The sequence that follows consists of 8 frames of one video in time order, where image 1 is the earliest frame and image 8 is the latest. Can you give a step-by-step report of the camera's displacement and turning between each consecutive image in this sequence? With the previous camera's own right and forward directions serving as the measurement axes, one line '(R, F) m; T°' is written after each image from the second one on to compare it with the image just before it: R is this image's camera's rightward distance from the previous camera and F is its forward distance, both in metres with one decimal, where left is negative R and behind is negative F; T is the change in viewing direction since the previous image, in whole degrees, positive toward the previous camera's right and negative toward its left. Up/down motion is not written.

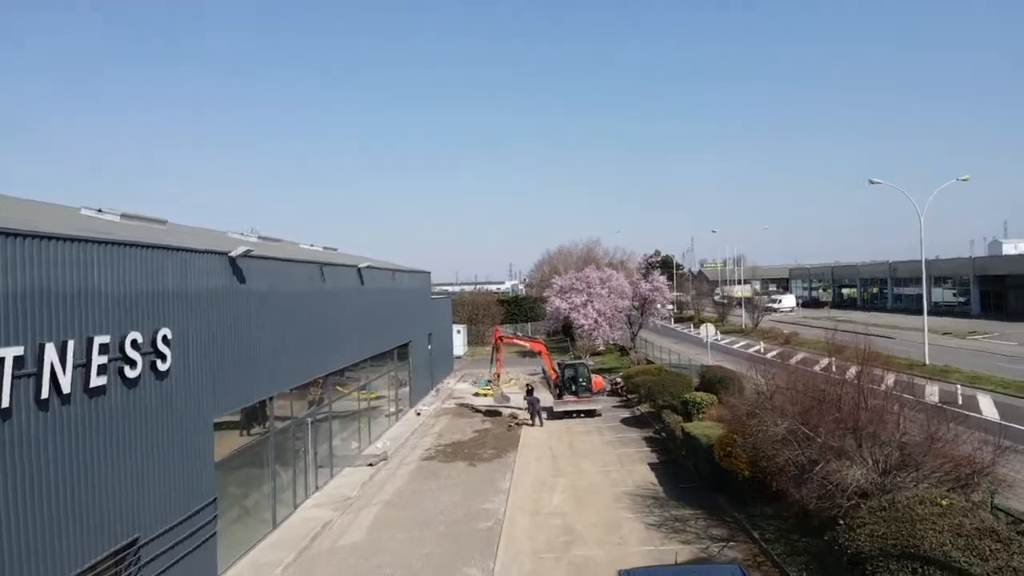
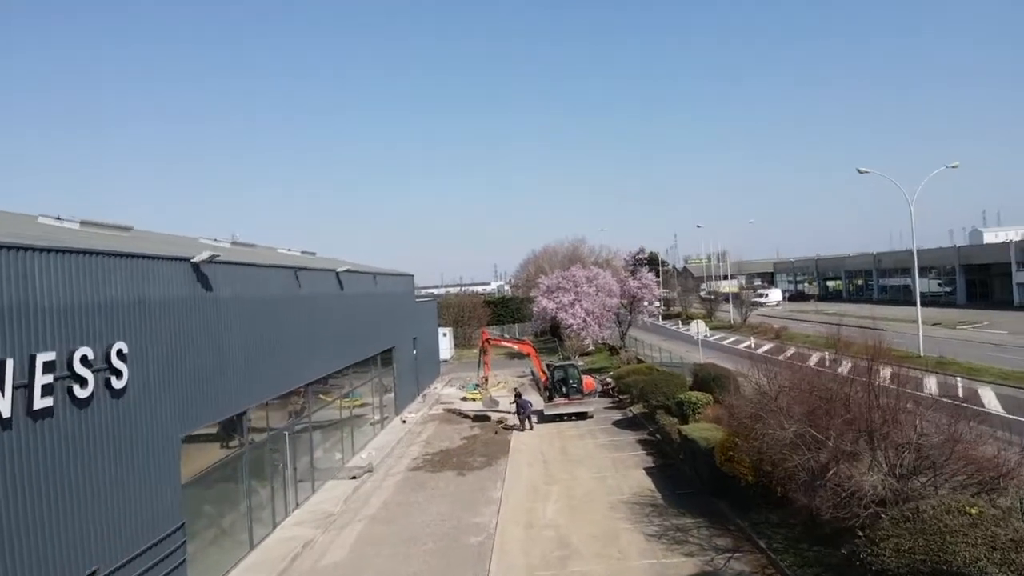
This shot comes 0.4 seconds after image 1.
(0.0, +0.8) m; +1°
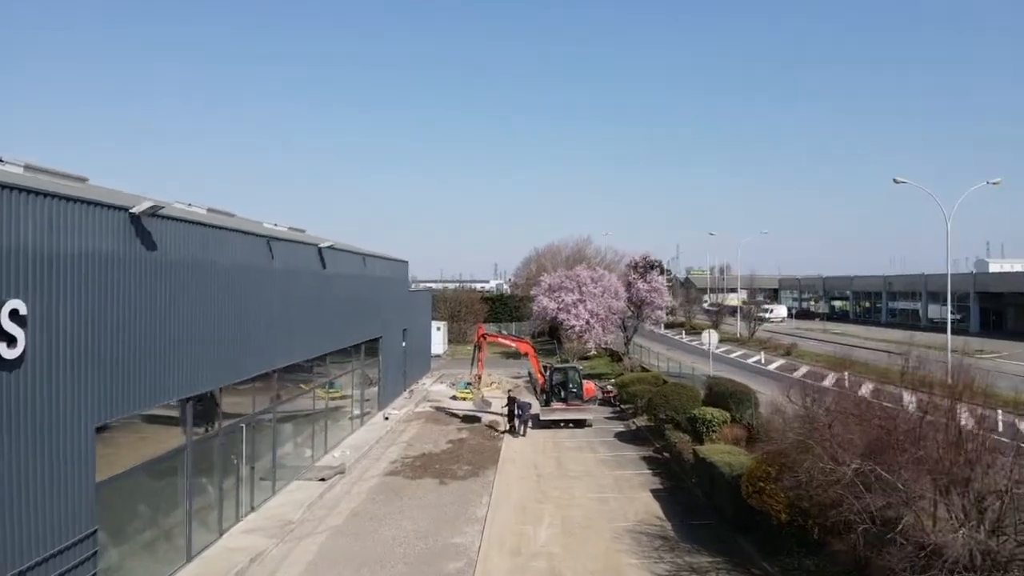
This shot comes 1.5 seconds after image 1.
(-0.1, +2.0) m; 0°
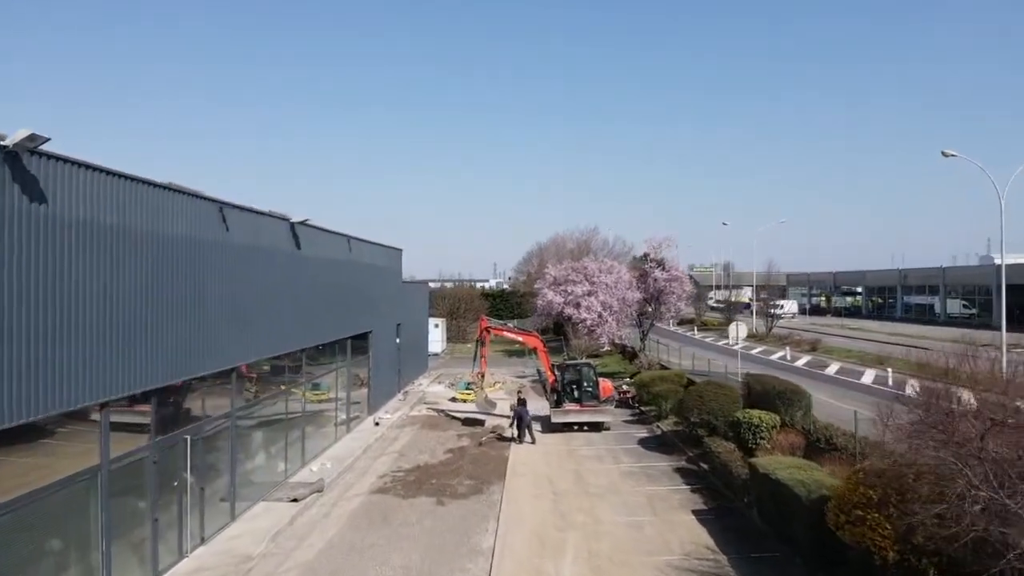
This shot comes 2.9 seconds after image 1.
(-0.2, +2.7) m; 0°
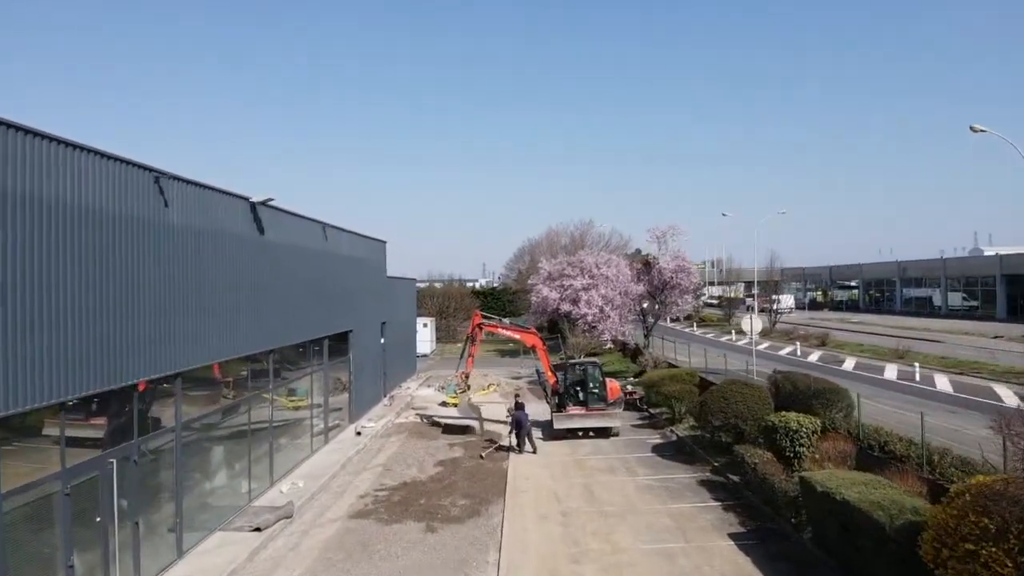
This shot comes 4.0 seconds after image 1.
(-0.2, +2.0) m; +1°
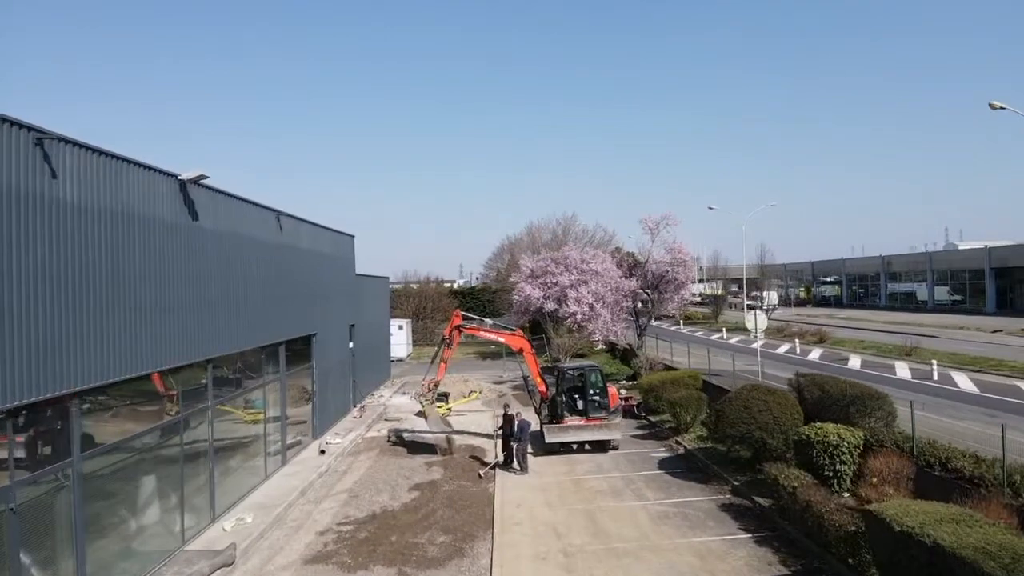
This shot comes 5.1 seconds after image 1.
(-0.1, +2.0) m; +2°
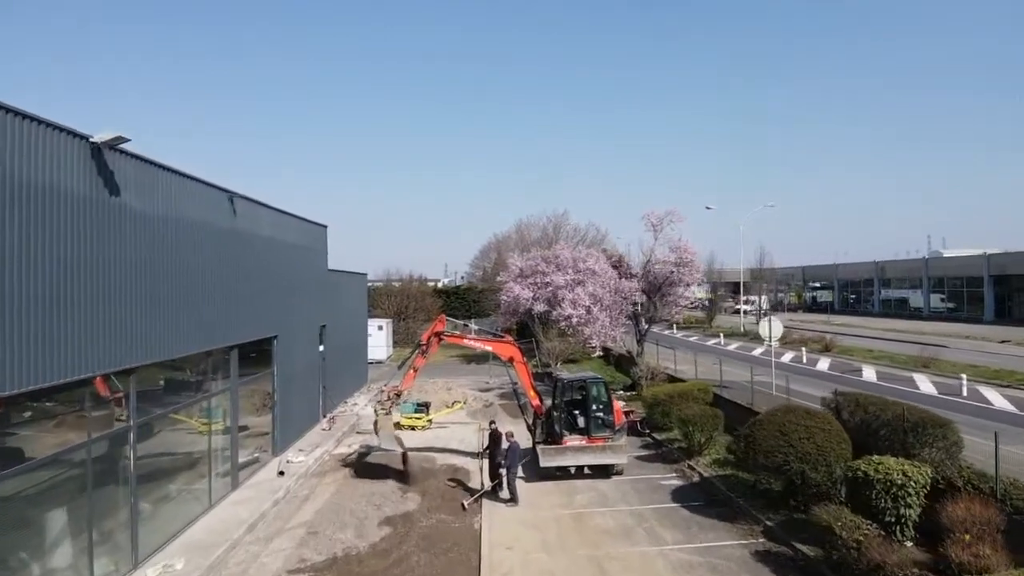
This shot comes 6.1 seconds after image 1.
(-0.1, +2.0) m; +1°
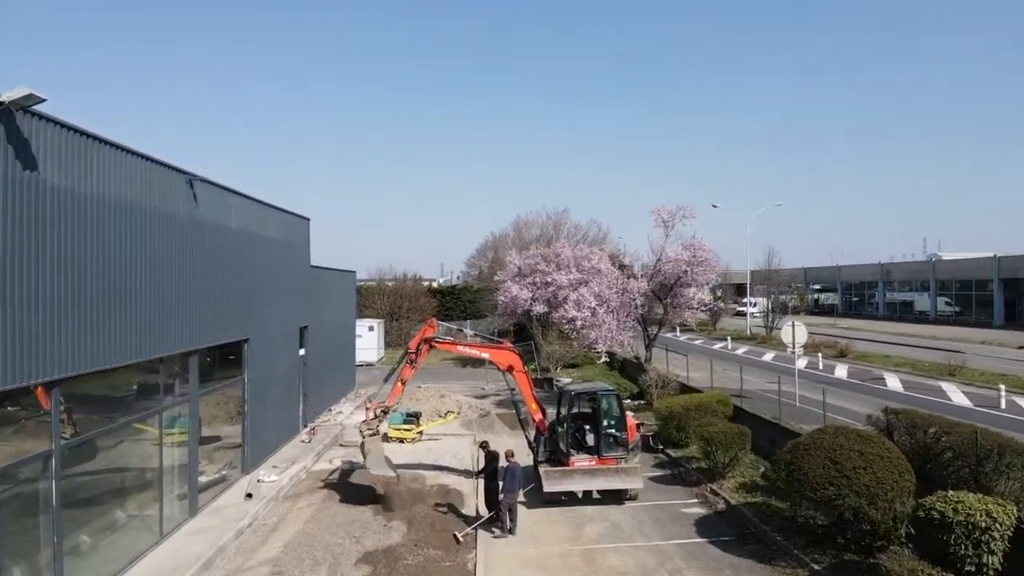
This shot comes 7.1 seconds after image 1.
(-0.1, +1.6) m; 0°
